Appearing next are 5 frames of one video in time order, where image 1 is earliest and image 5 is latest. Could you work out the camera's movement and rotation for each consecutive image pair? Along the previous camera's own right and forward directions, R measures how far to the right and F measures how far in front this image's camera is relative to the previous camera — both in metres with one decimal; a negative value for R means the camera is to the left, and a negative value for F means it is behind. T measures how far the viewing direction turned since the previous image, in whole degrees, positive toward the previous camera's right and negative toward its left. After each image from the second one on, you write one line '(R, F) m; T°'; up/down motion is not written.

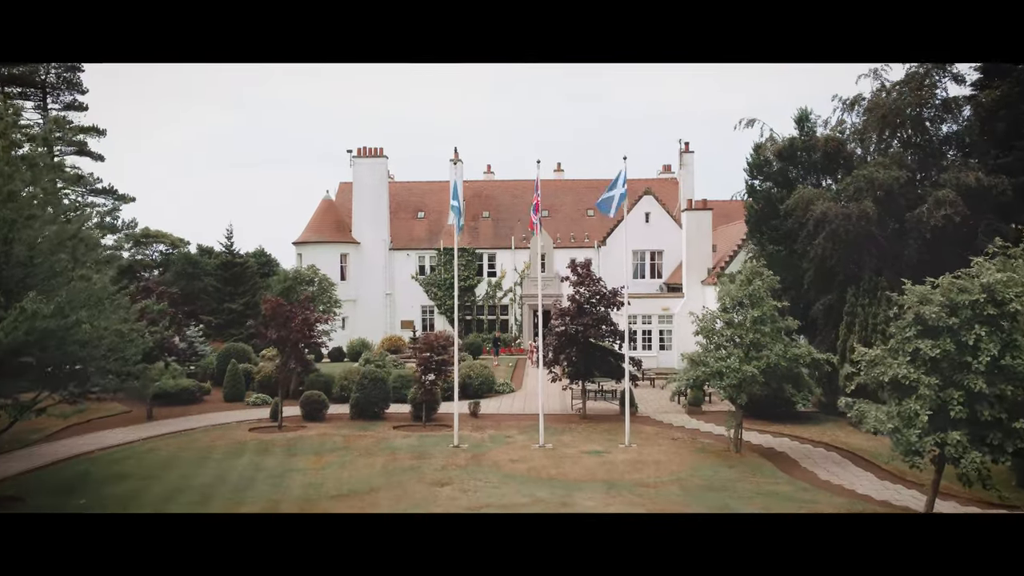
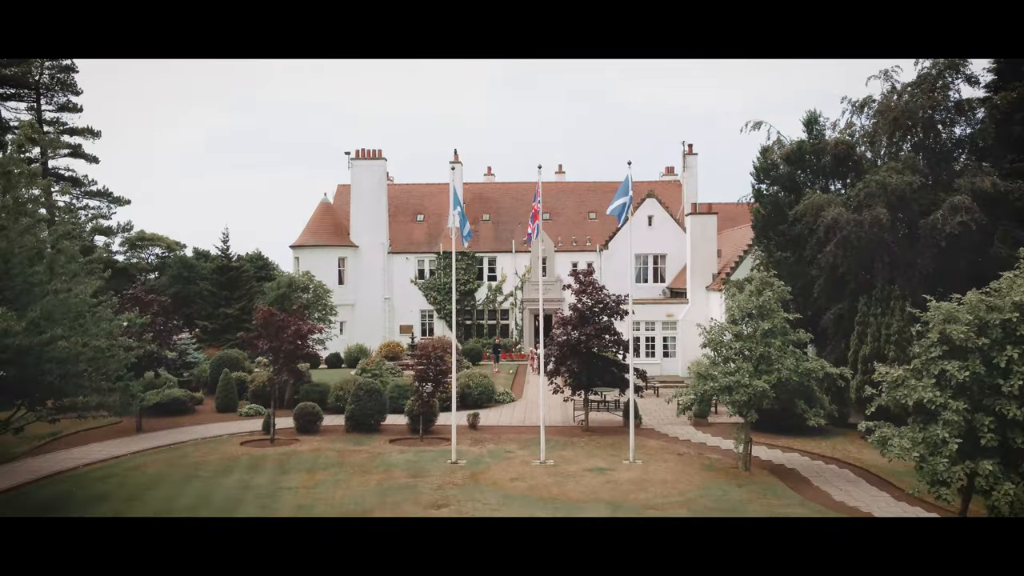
(0.0, +0.5) m; 0°
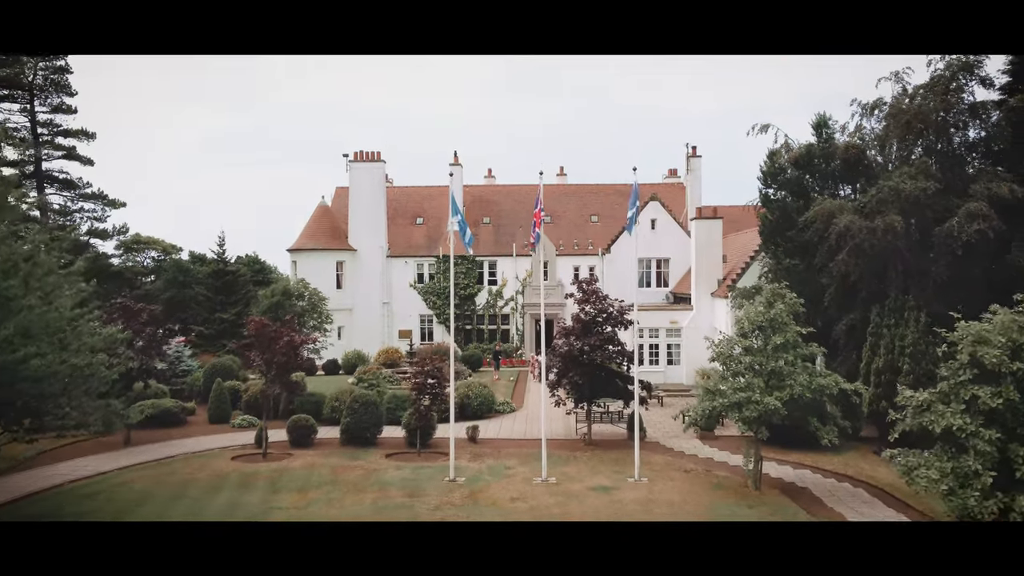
(0.0, +0.5) m; 0°
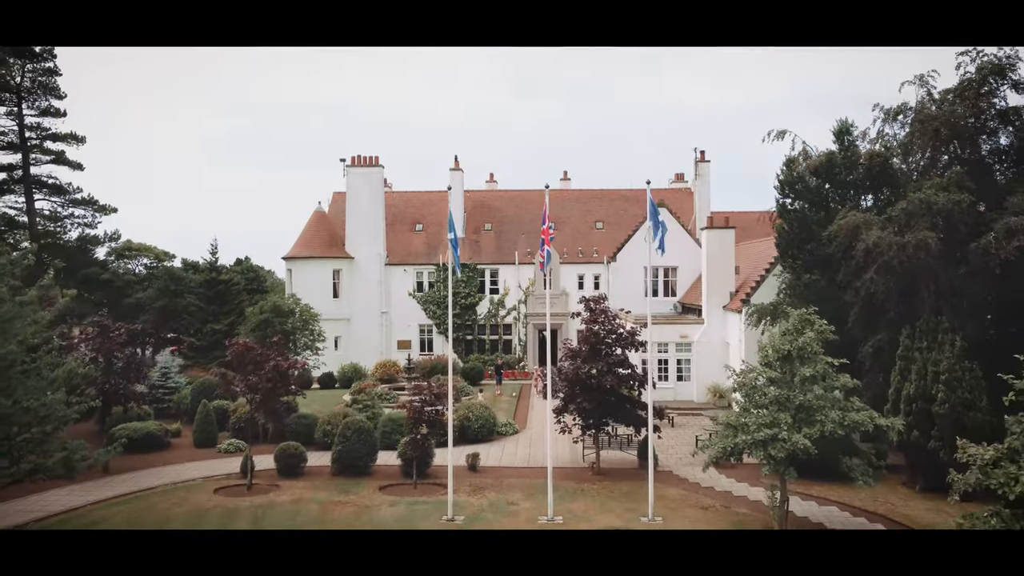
(0.0, +1.0) m; 0°
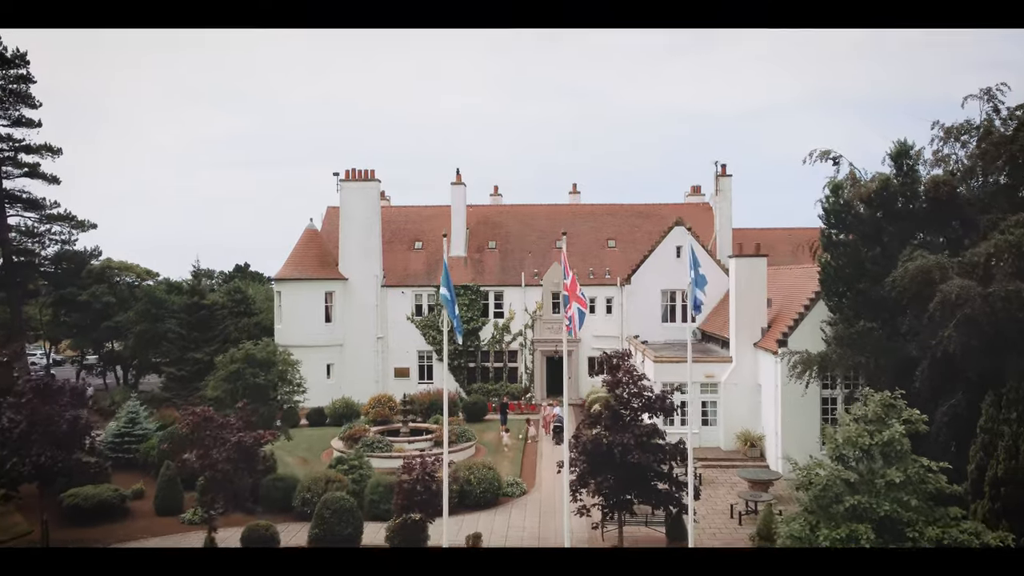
(-0.1, +2.2) m; 0°
